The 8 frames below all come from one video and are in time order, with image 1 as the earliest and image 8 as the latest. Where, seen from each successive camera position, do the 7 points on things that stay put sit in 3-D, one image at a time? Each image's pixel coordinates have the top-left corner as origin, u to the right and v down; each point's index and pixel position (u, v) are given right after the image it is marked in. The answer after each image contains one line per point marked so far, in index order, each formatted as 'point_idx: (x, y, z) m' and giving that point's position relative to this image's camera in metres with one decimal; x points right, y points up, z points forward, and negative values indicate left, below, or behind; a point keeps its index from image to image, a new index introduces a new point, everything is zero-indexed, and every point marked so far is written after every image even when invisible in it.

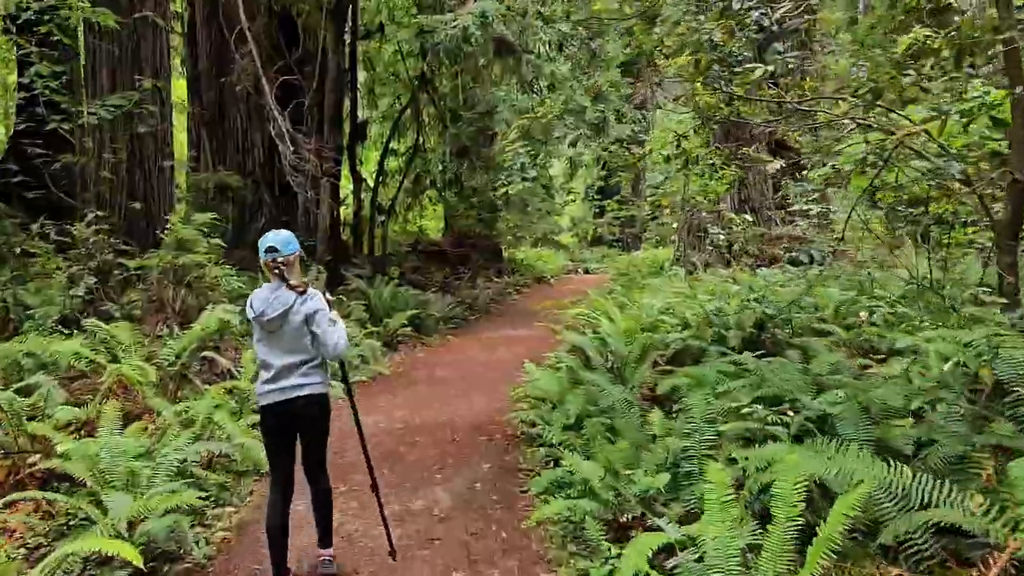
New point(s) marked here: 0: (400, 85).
0: (-2.6, +4.5, +18.9) m
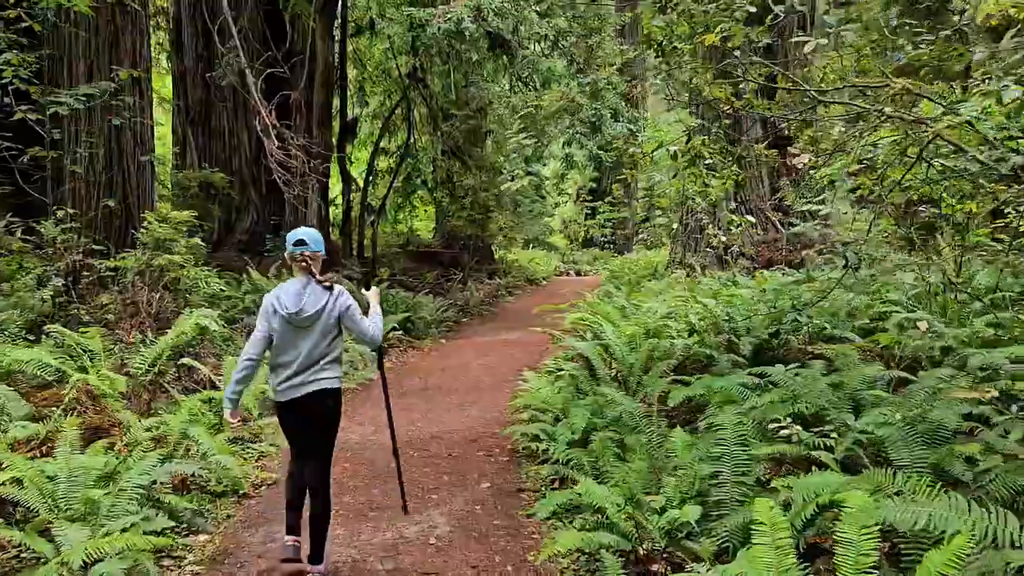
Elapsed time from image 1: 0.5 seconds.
0: (-2.7, +4.5, +18.5) m
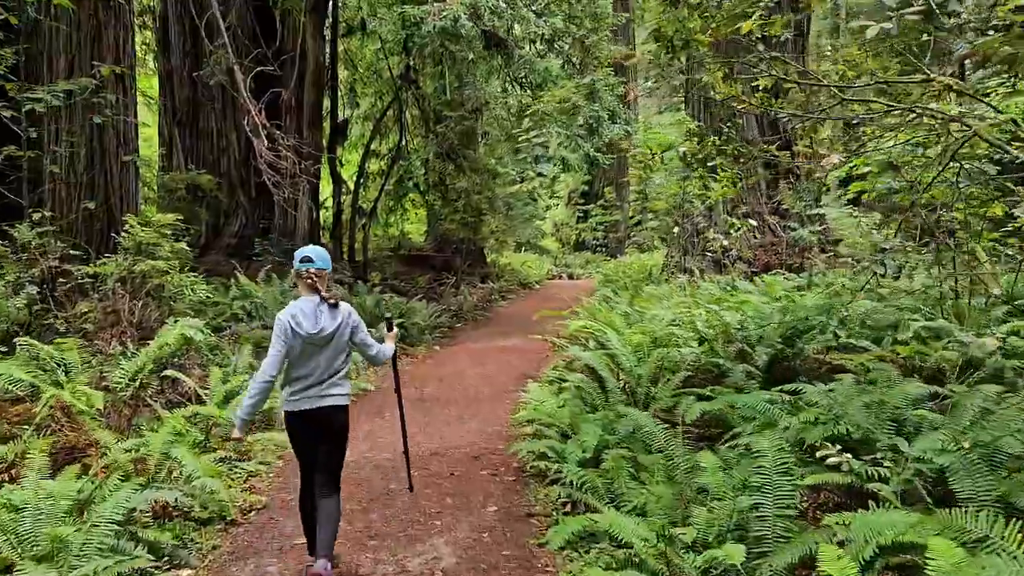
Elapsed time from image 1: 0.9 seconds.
0: (-2.8, +4.4, +18.1) m
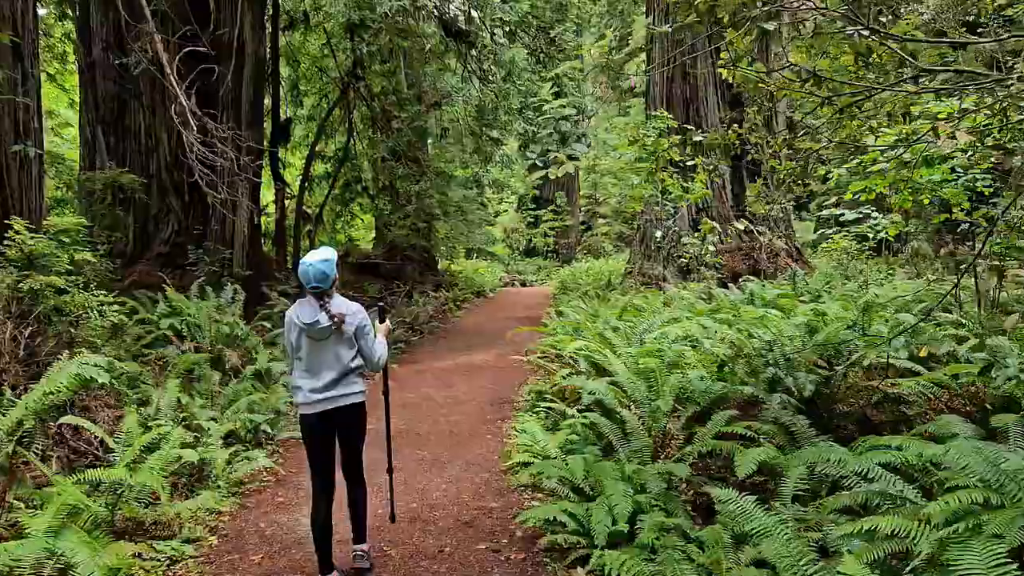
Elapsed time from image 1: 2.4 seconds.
0: (-3.7, +4.1, +16.7) m
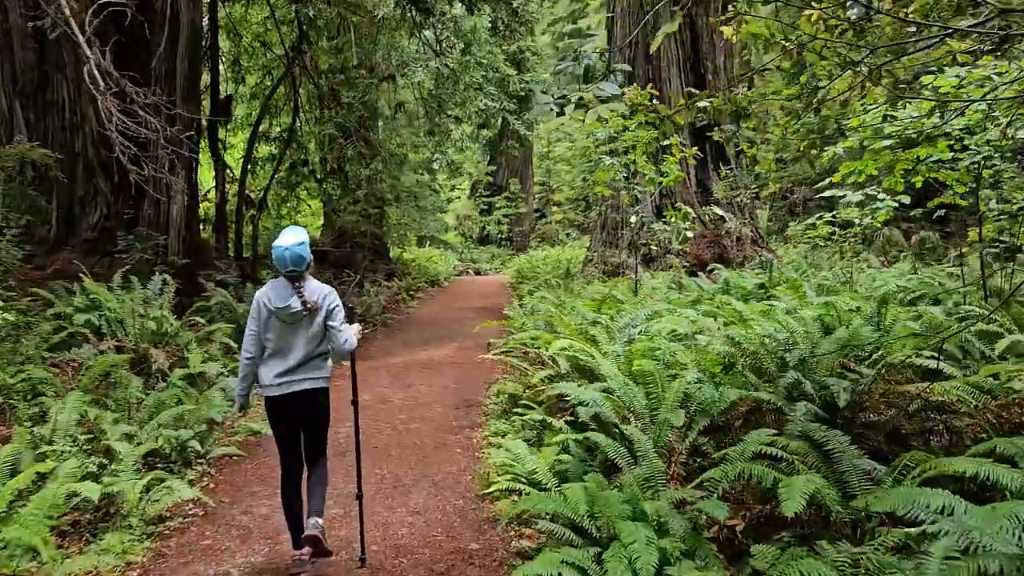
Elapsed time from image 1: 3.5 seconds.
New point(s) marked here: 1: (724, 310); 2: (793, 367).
0: (-4.5, +4.3, +15.5) m
1: (+2.4, -0.3, +9.0) m
2: (+1.8, -0.5, +5.2) m
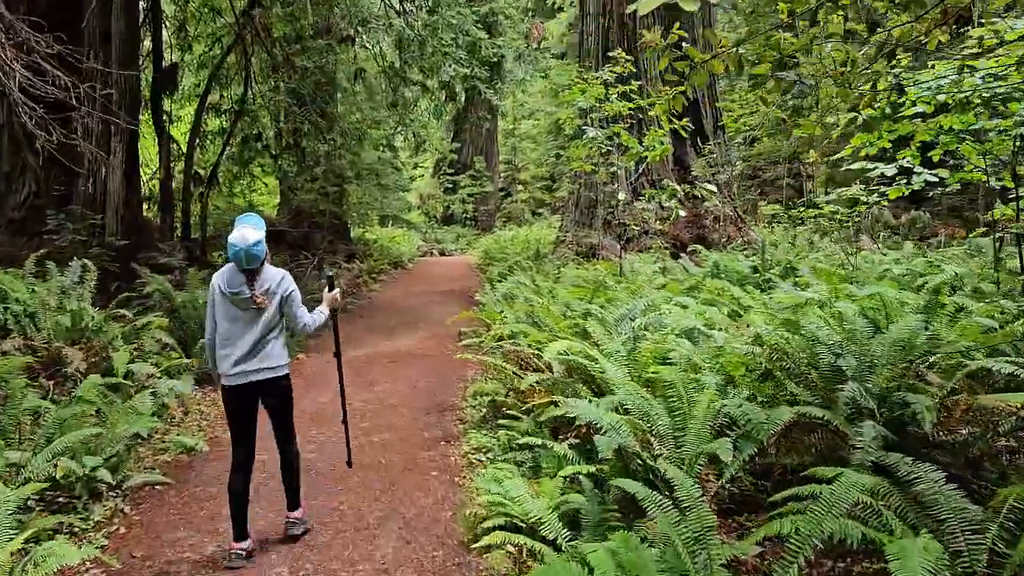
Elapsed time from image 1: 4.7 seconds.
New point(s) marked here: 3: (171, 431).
0: (-5.0, +4.6, +14.2) m
1: (+2.1, -0.1, +8.1) m
2: (+1.7, -0.5, +4.3) m
3: (-2.5, -1.1, +6.1) m
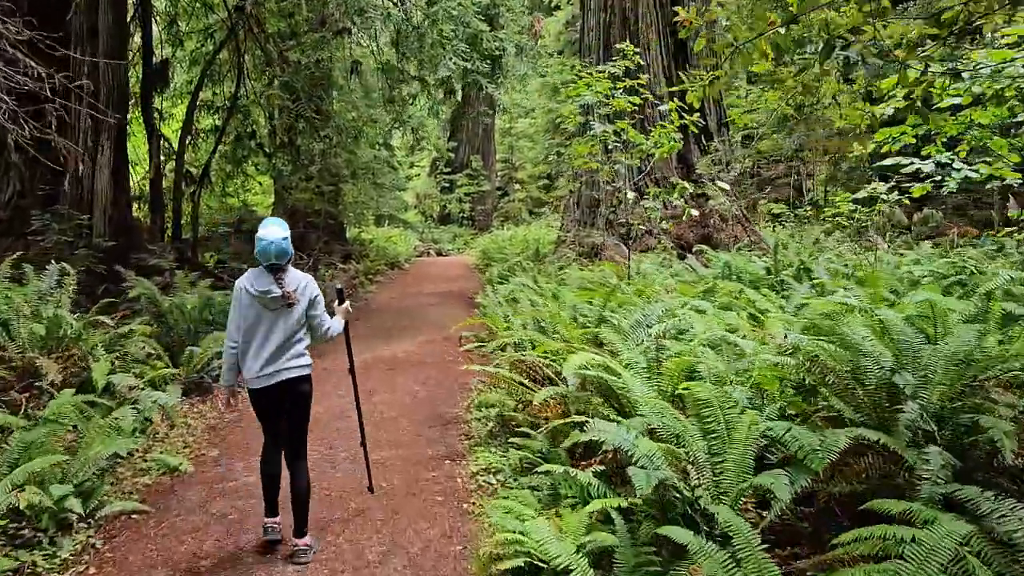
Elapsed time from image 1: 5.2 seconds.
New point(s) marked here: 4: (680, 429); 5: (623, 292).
0: (-5.0, +4.6, +13.7) m
1: (+2.2, -0.2, +7.7) m
2: (+1.8, -0.5, +3.8) m
3: (-2.5, -1.1, +5.7) m
4: (+0.7, -0.6, +3.8) m
5: (+1.1, 0.0, +8.3) m
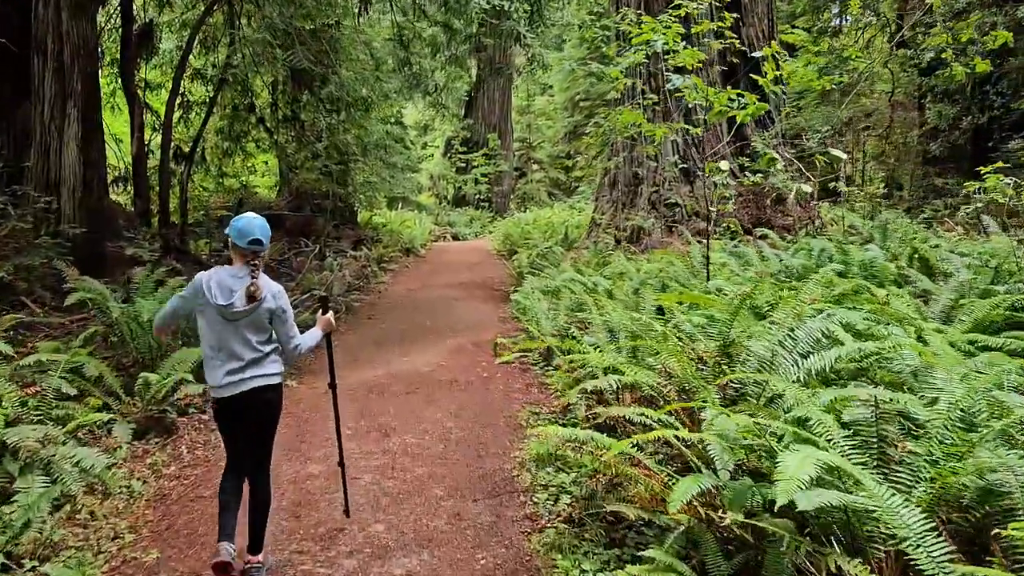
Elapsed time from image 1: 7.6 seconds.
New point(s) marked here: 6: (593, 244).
0: (-4.5, +4.7, +11.6) m
1: (+2.6, -0.2, +5.6) m
2: (+2.2, -0.6, +1.8) m
3: (-2.0, -1.2, +3.7) m
4: (+1.1, -0.7, +1.8) m
5: (+1.6, 0.0, +6.2) m
6: (+1.4, +0.6, +13.1) m
